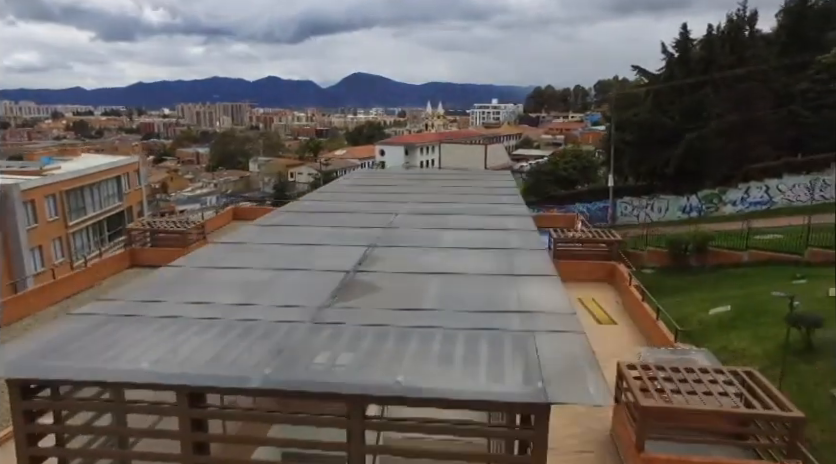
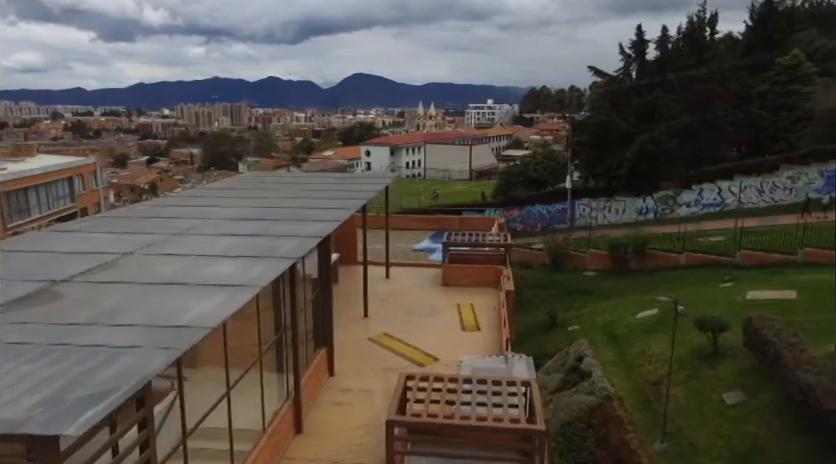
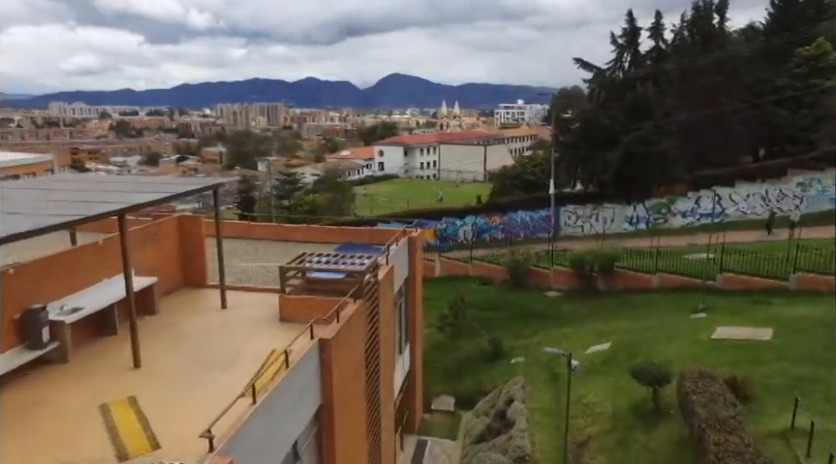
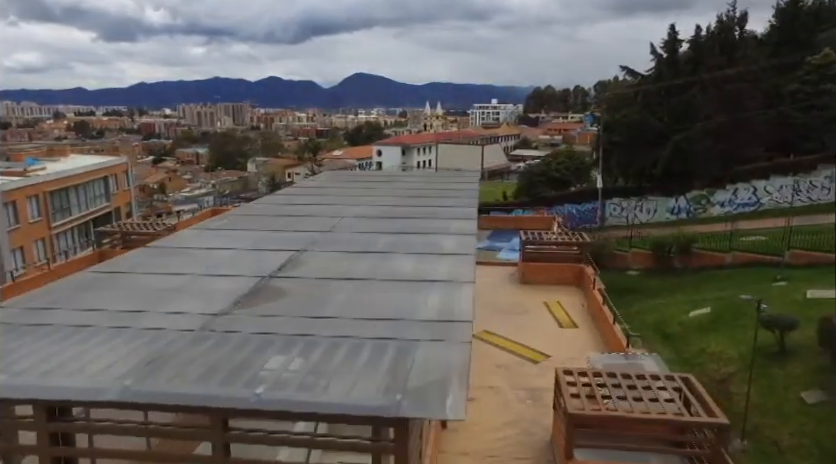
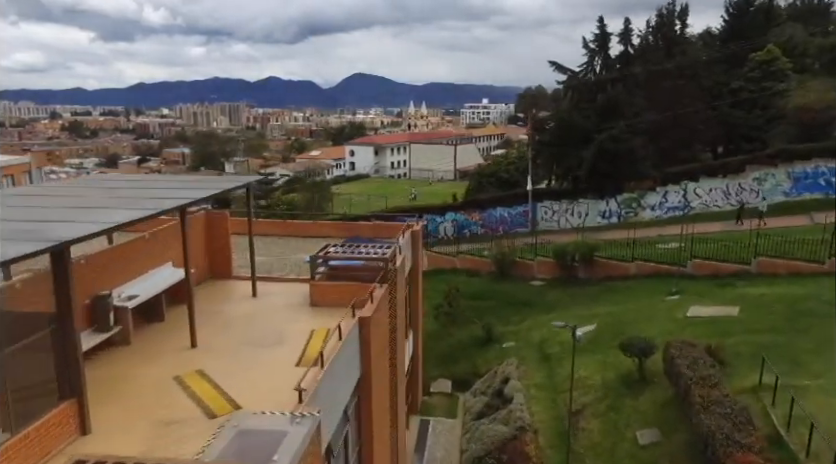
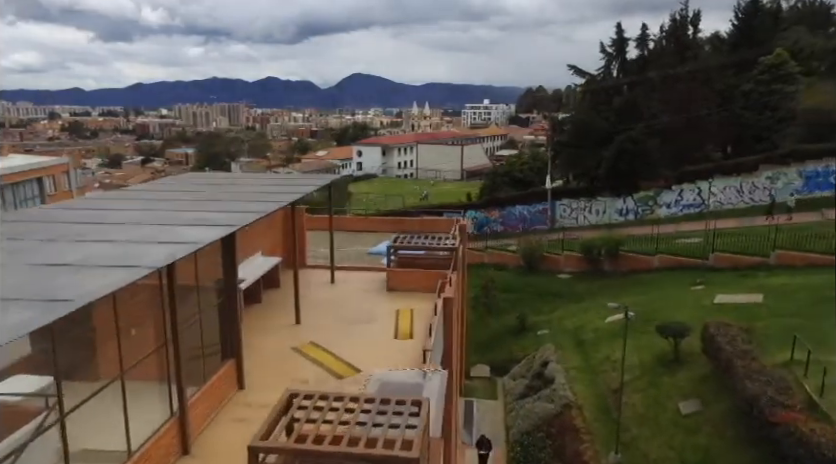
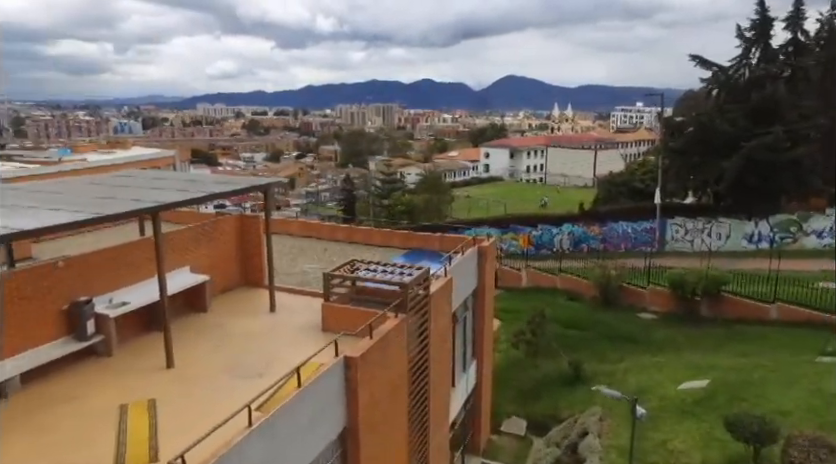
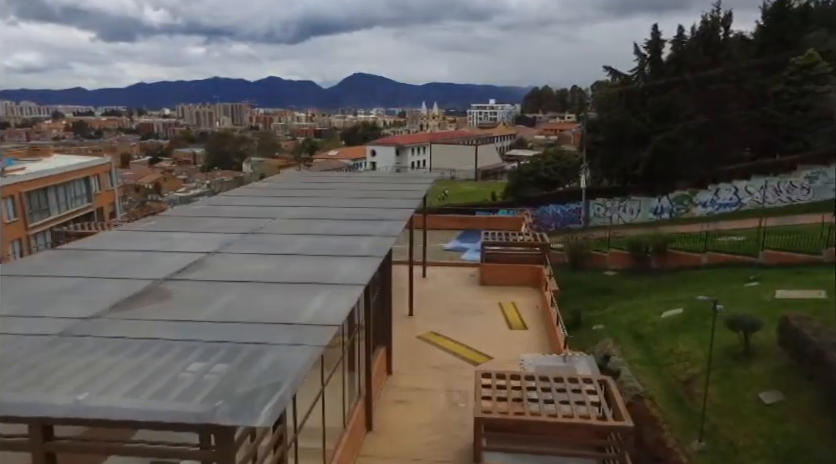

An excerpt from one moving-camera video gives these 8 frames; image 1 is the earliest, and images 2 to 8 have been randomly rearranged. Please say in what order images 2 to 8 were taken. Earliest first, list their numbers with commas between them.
4, 8, 2, 6, 5, 3, 7
